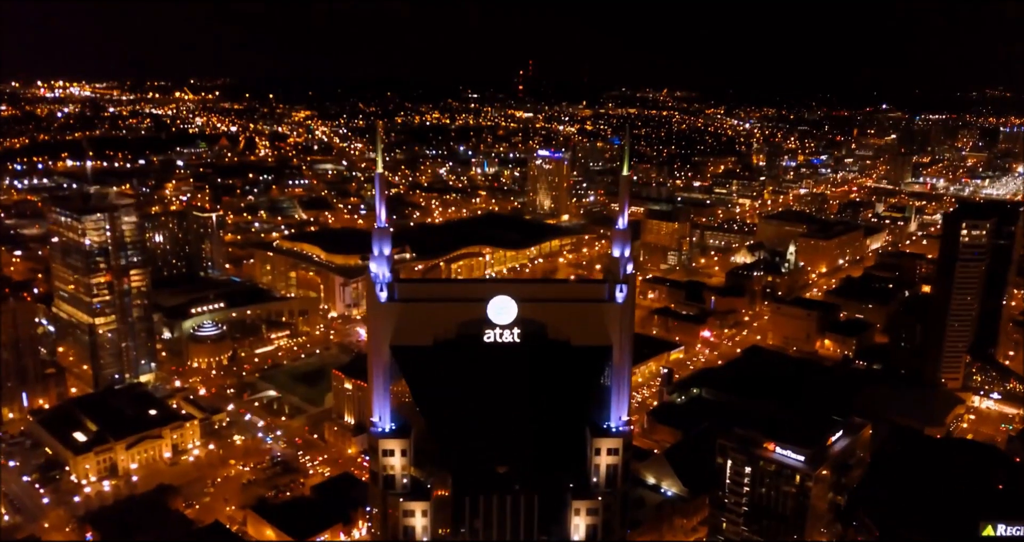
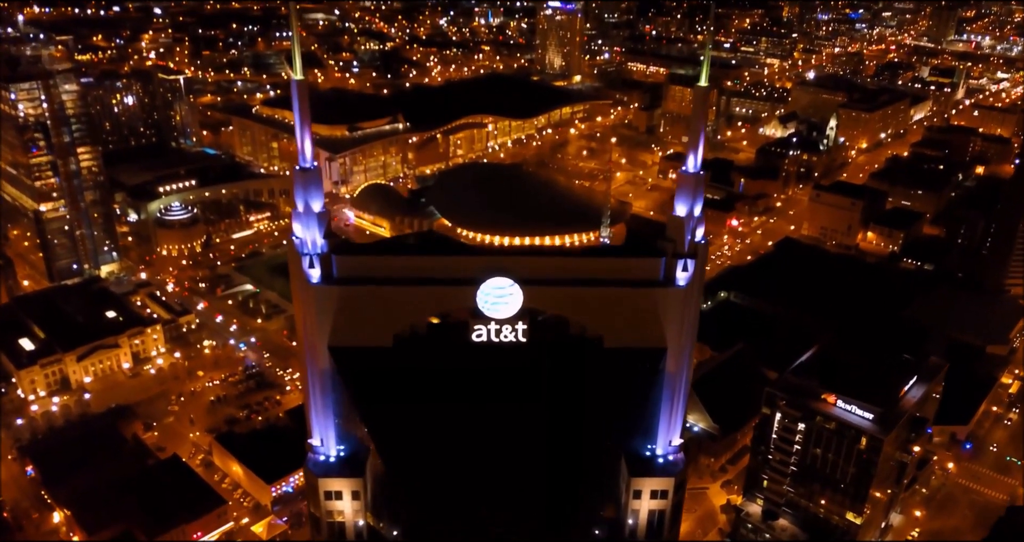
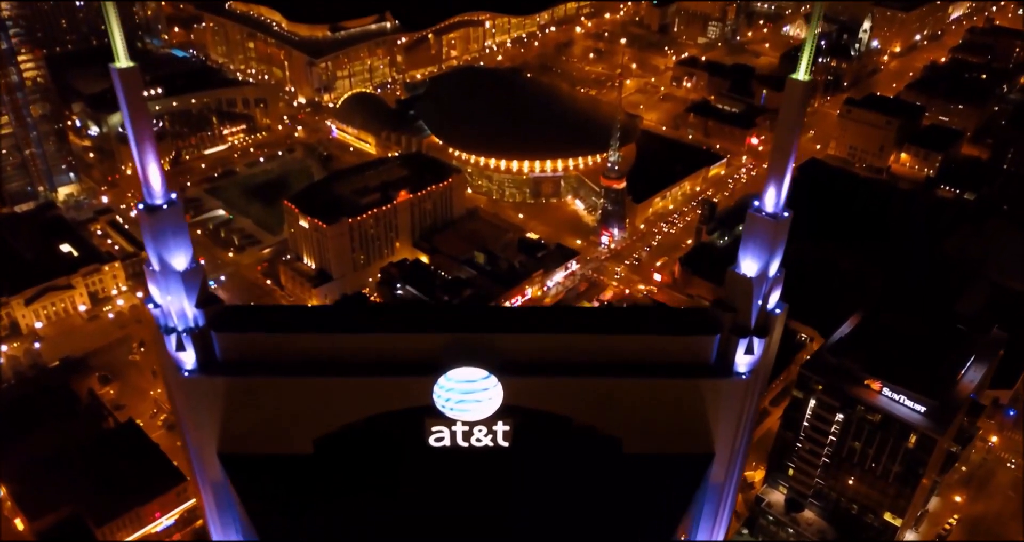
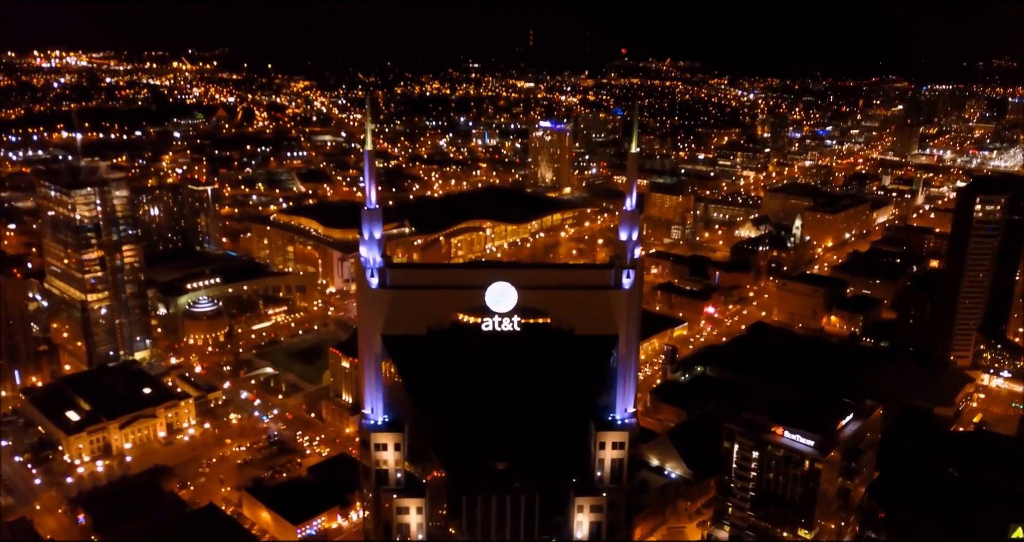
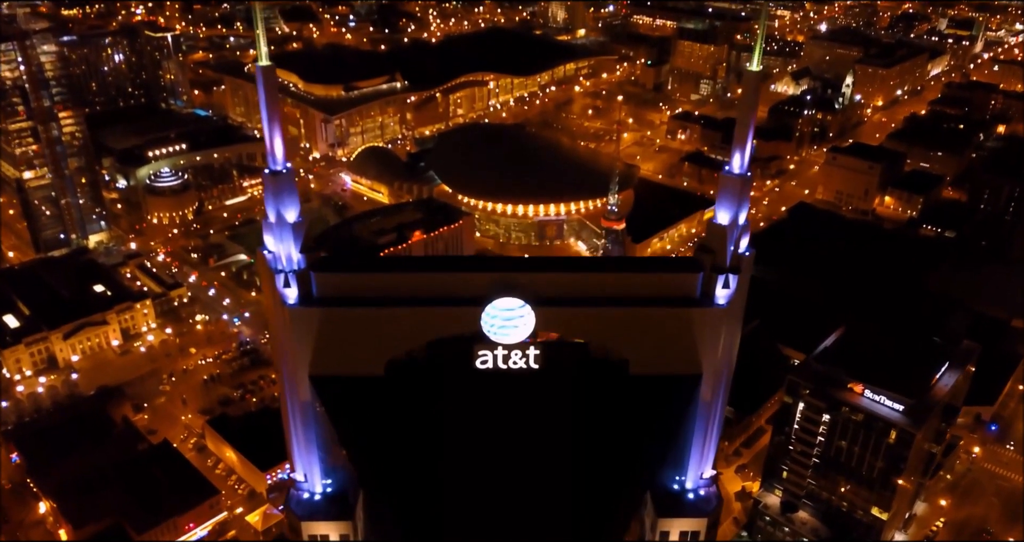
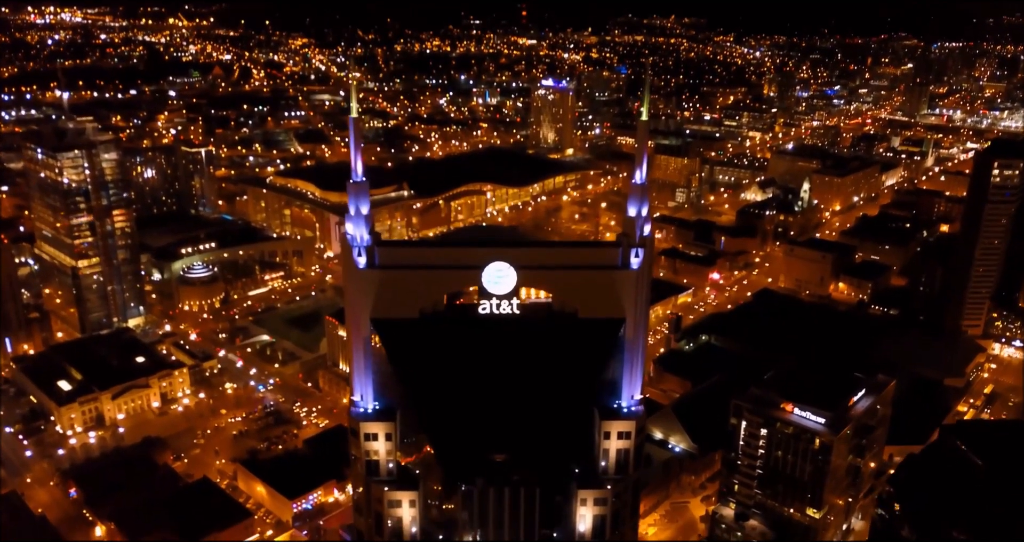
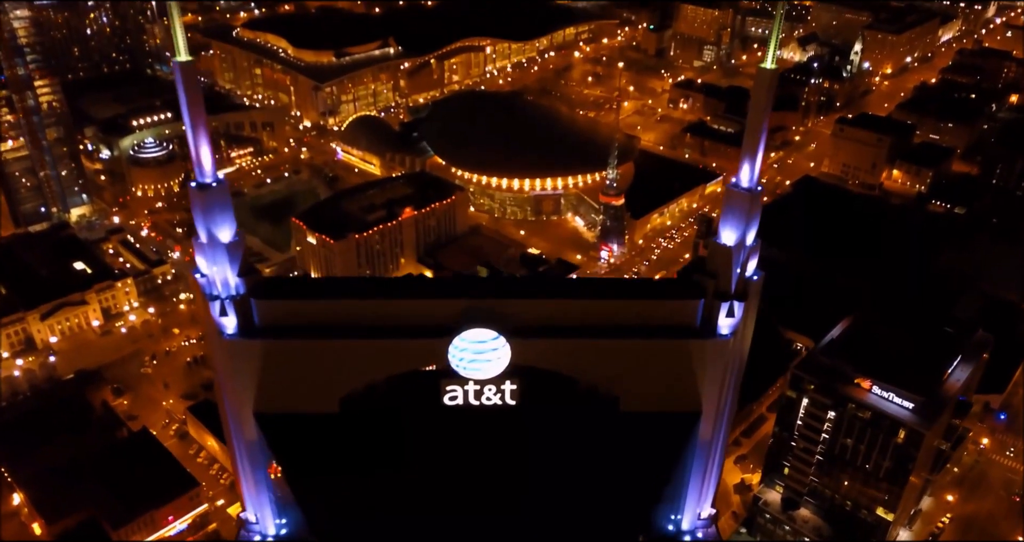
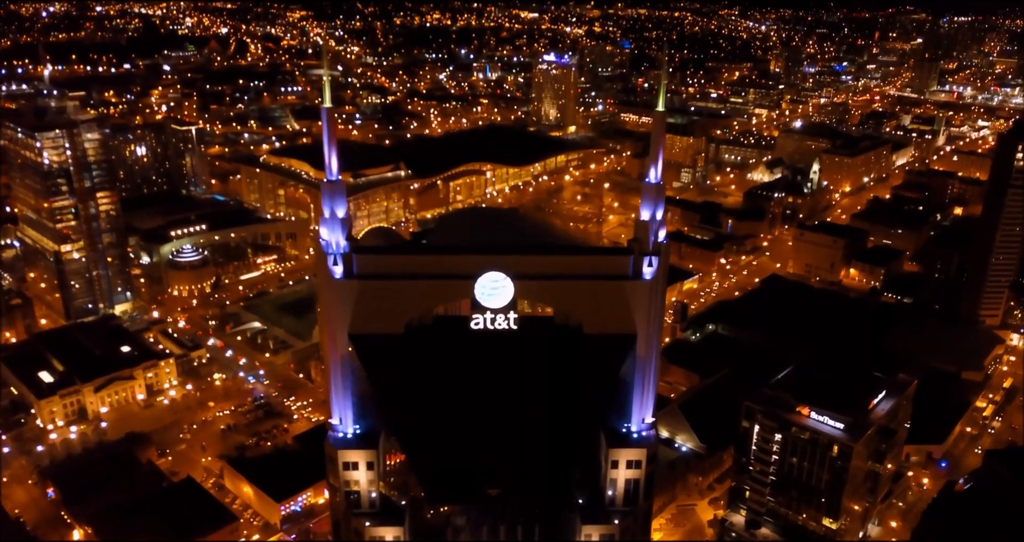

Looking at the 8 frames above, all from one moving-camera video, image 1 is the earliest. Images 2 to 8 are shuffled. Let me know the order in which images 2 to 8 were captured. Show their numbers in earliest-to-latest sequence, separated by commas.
4, 6, 8, 2, 5, 7, 3
